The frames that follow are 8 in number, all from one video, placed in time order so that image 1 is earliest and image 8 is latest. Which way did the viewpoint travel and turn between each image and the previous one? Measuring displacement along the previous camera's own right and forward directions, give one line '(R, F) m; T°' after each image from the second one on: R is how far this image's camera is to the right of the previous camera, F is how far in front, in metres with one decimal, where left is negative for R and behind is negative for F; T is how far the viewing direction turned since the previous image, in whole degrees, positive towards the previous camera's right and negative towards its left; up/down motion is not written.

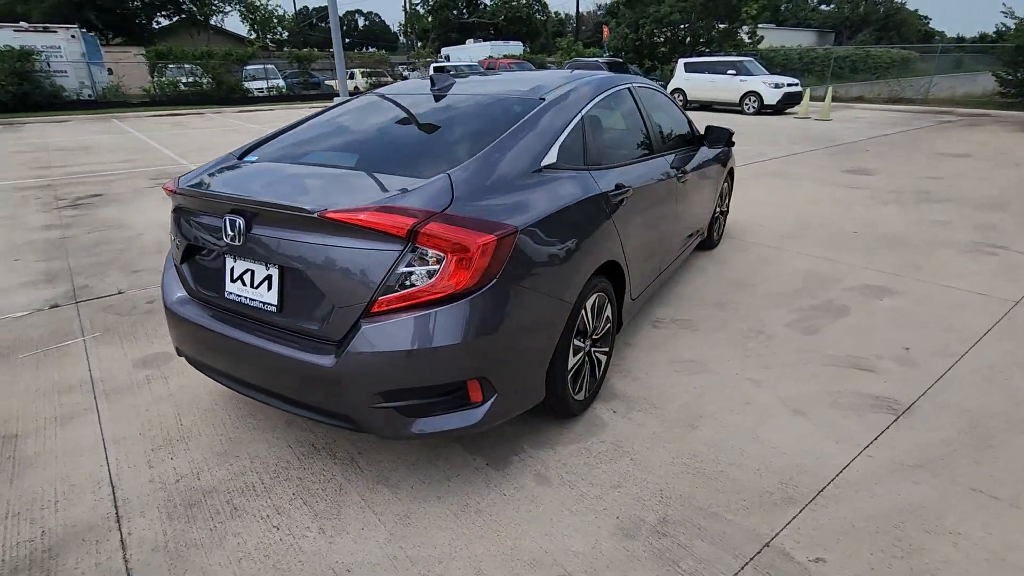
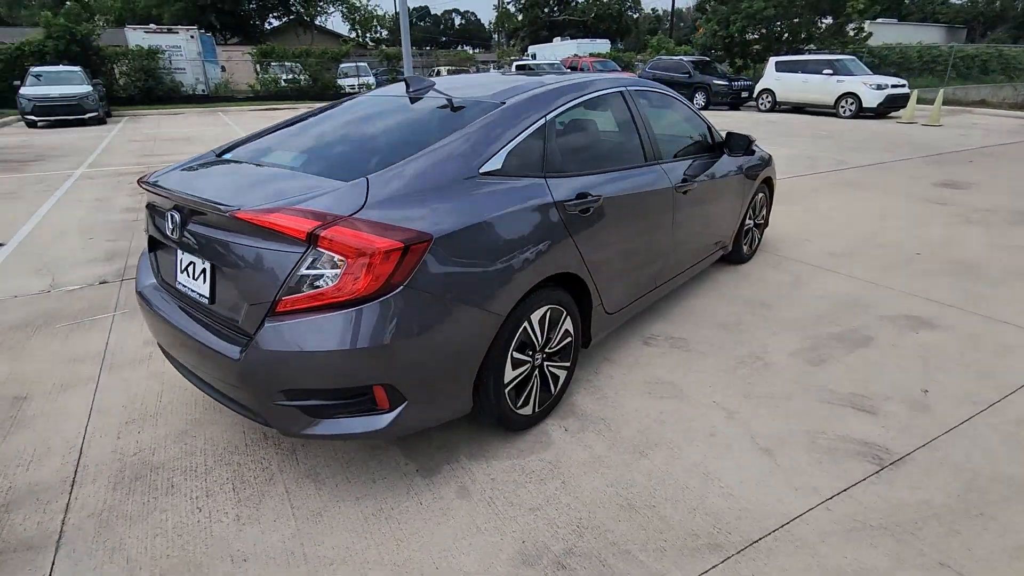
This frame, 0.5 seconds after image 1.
(+0.6, +0.1) m; -8°
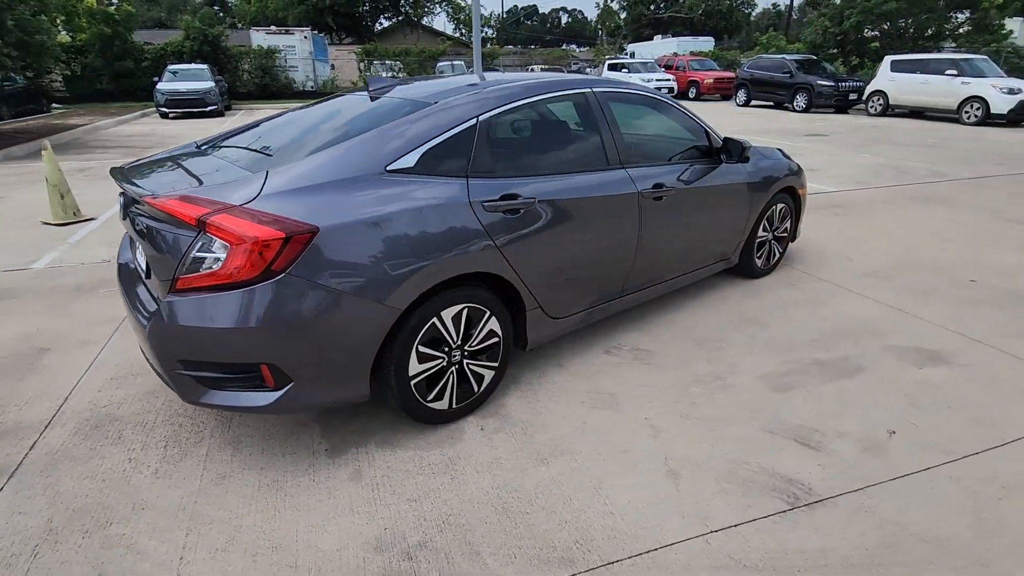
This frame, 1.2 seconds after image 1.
(+0.9, 0.0) m; -10°
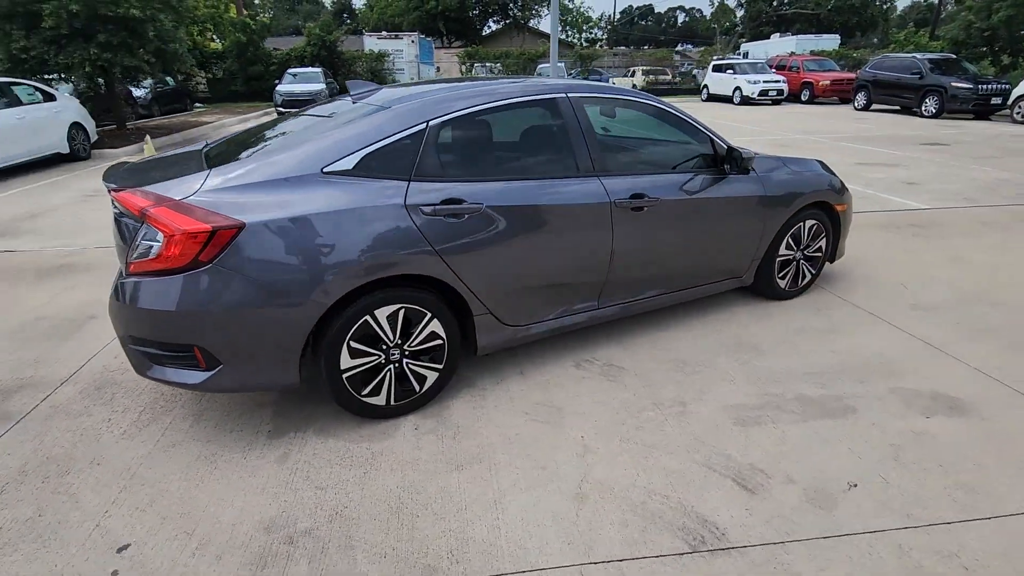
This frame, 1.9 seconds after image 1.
(+0.8, +0.1) m; -10°
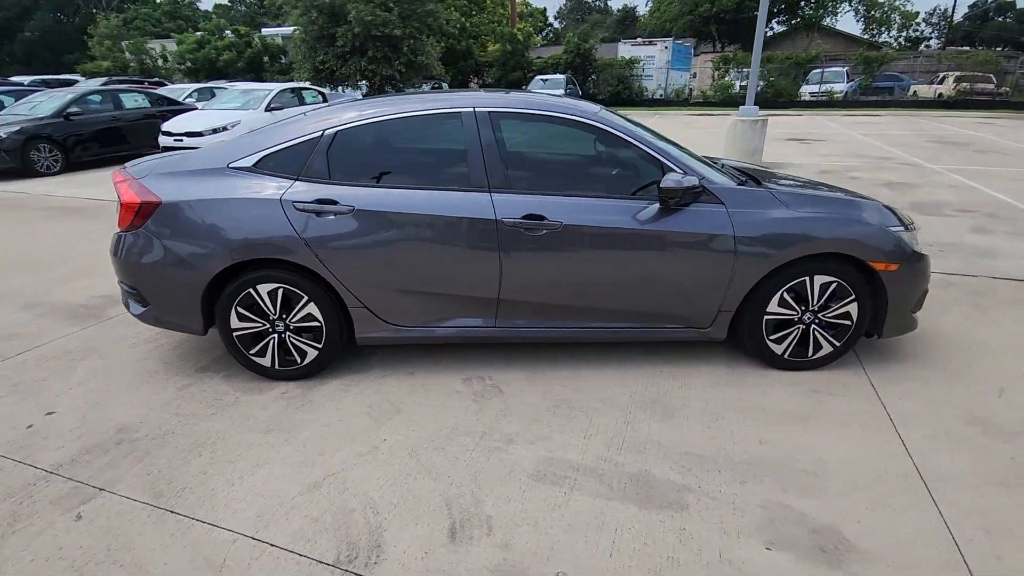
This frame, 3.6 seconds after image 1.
(+2.1, +0.4) m; -26°
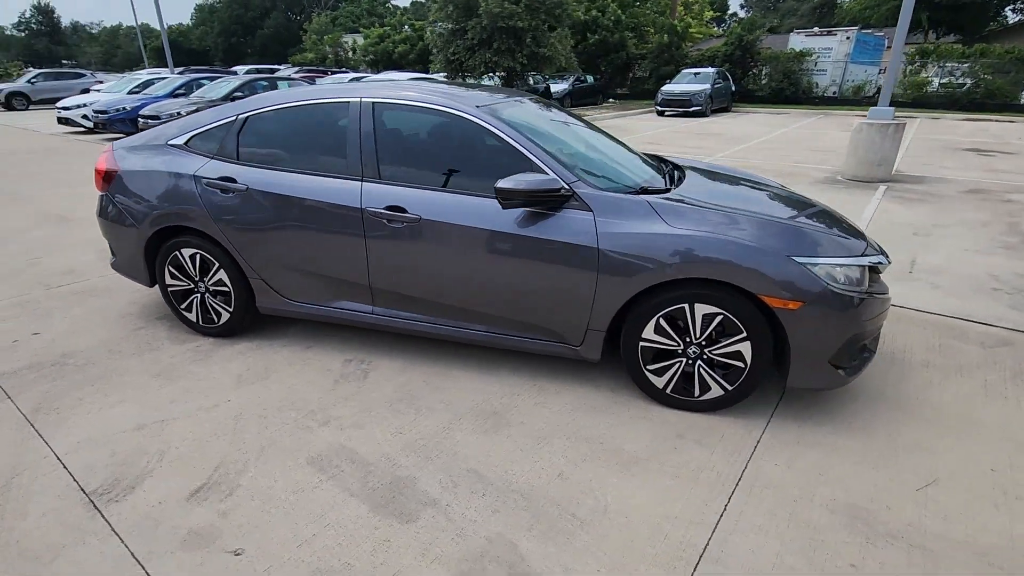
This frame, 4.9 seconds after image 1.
(+1.7, +0.3) m; -16°
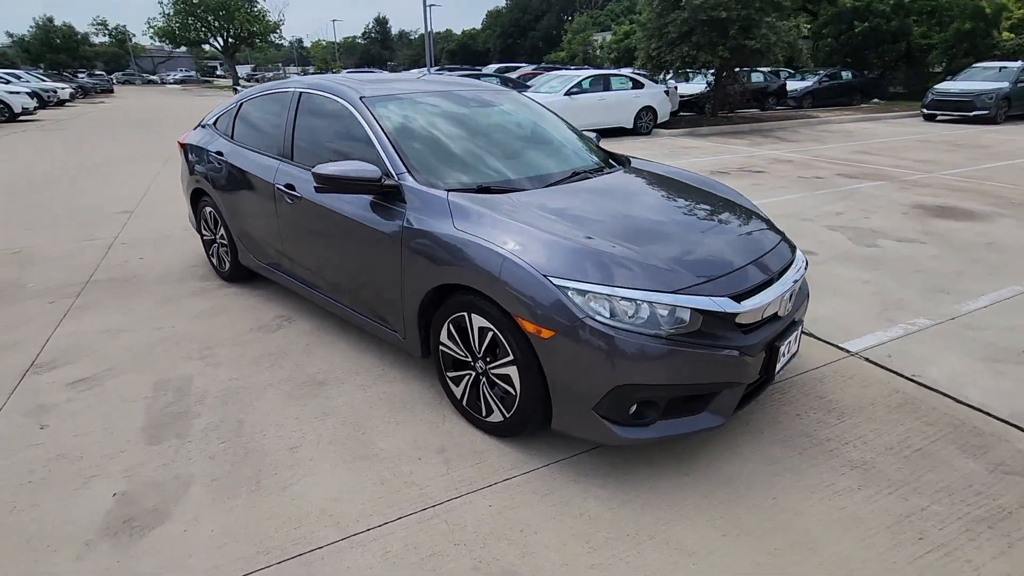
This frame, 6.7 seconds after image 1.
(+2.2, +0.5) m; -24°
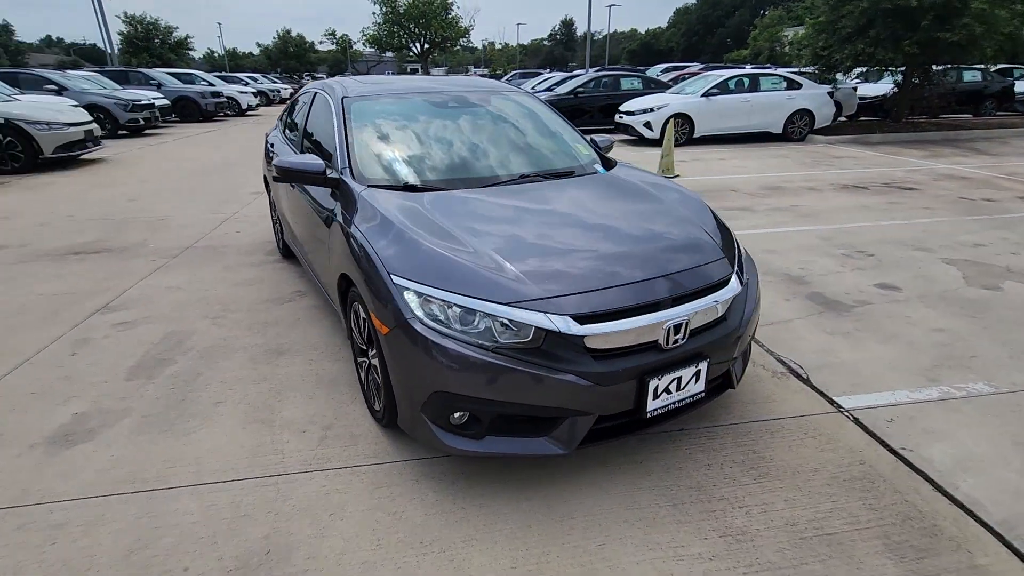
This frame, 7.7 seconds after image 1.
(+1.3, +0.2) m; -17°
